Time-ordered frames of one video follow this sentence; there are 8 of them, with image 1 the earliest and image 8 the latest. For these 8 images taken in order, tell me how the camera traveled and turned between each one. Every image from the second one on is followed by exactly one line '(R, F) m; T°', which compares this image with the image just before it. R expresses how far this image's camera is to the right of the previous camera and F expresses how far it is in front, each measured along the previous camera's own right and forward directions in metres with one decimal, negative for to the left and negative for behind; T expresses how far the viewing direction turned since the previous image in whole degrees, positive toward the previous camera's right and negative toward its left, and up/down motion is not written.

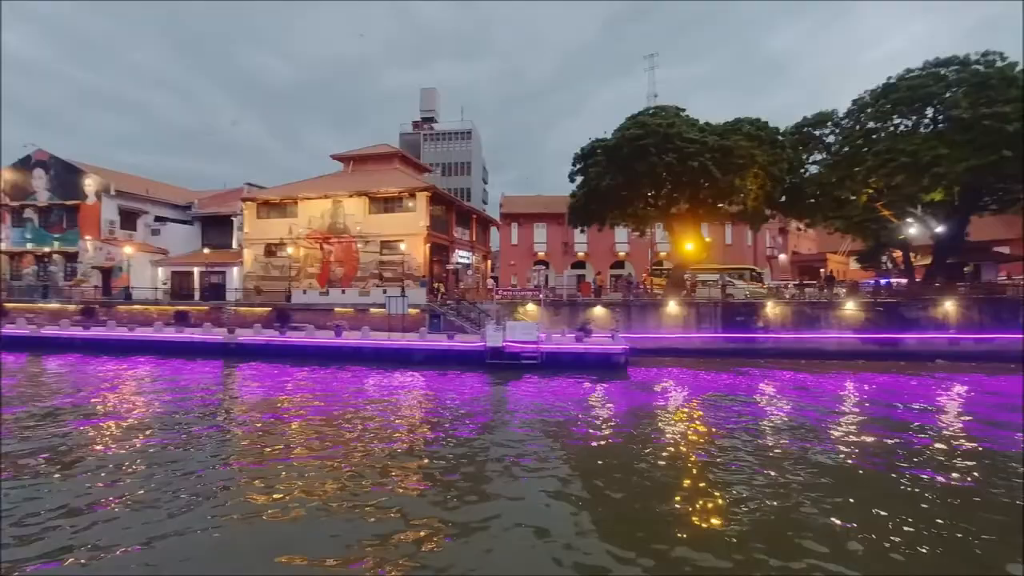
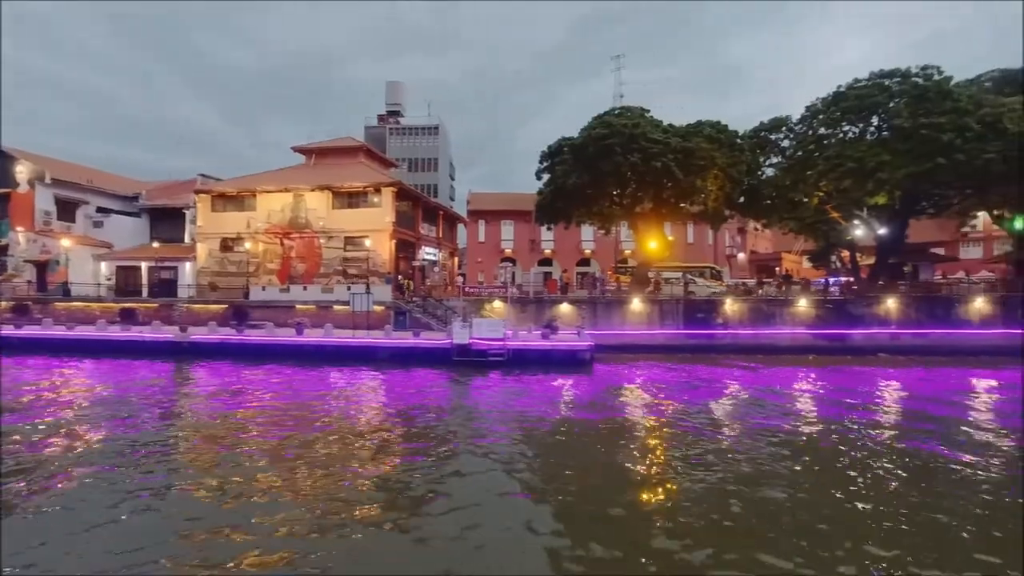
(-0.4, 0.0) m; +4°
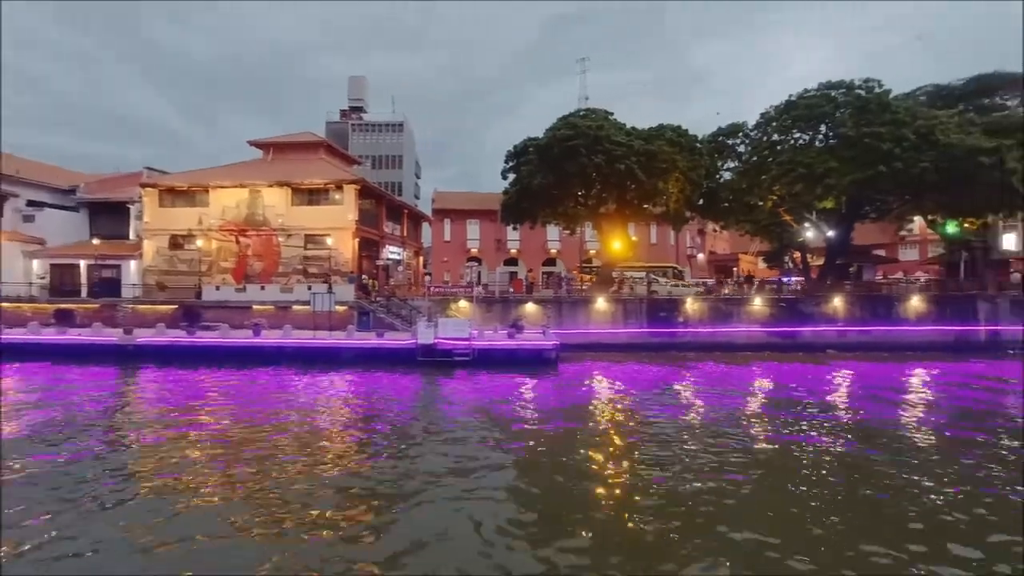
(-0.7, 0.0) m; +4°
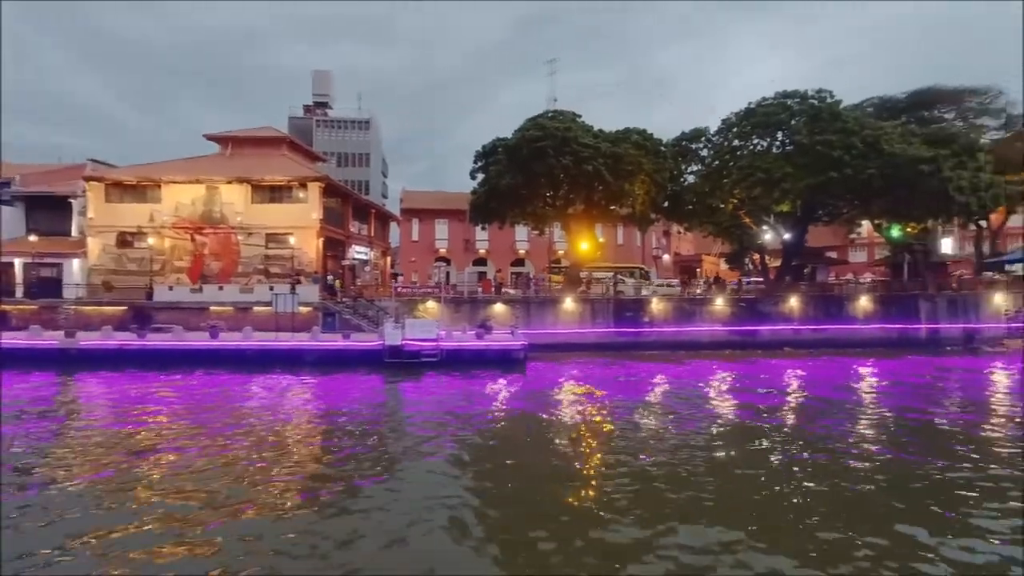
(-0.8, -0.4) m; +4°
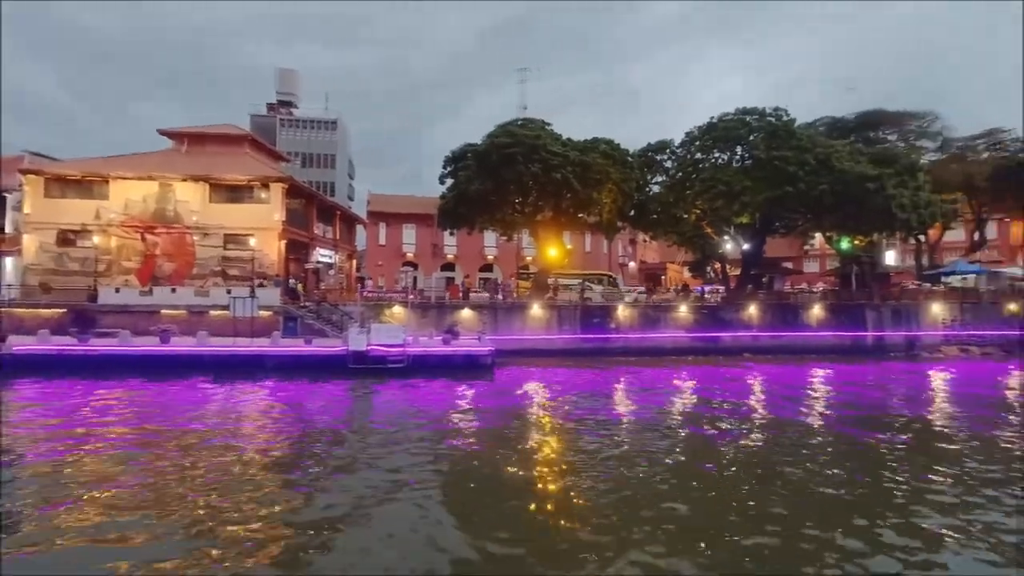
(-0.7, 0.0) m; +4°
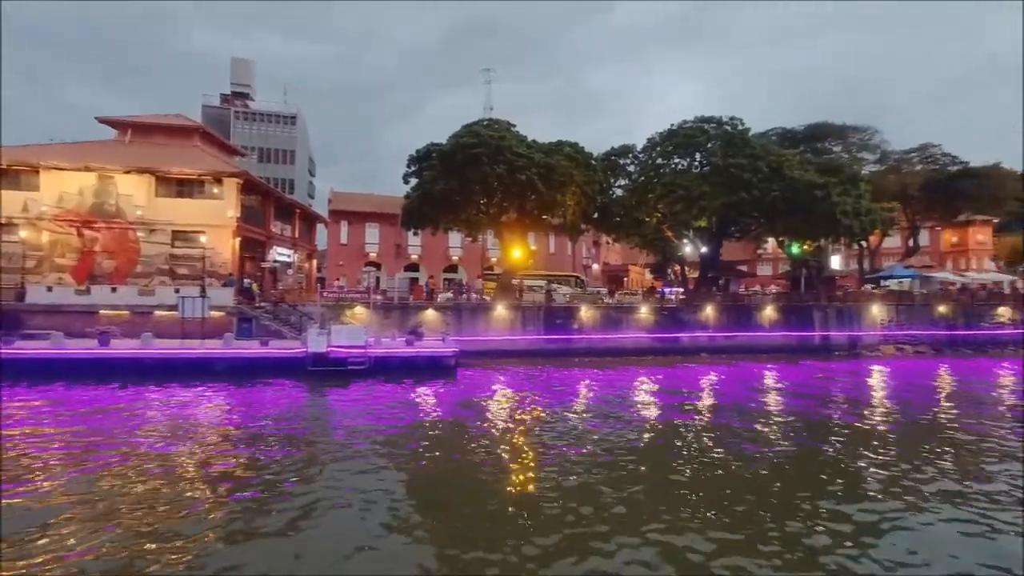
(-0.2, +0.9) m; +4°
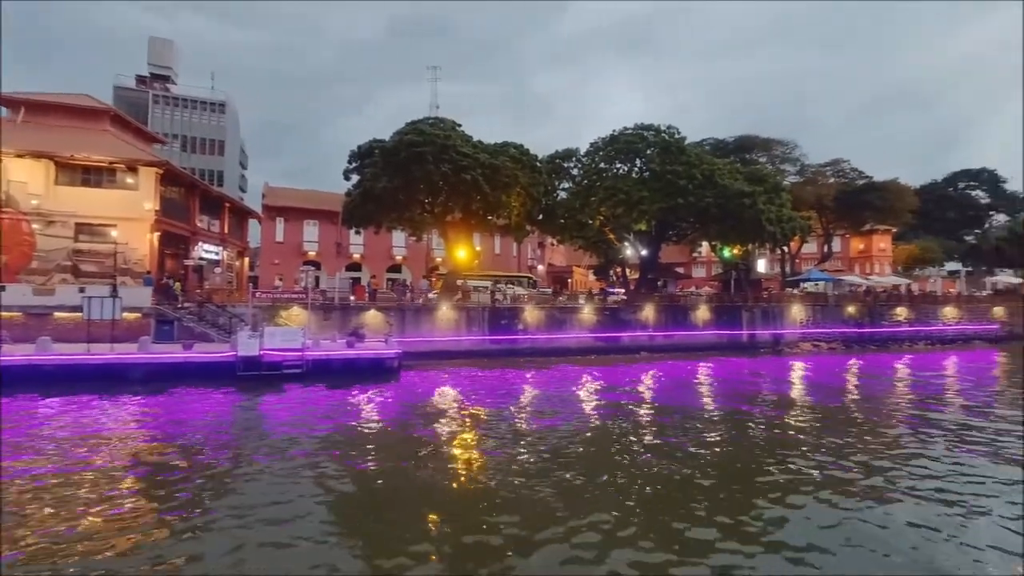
(-0.2, +2.2) m; +7°
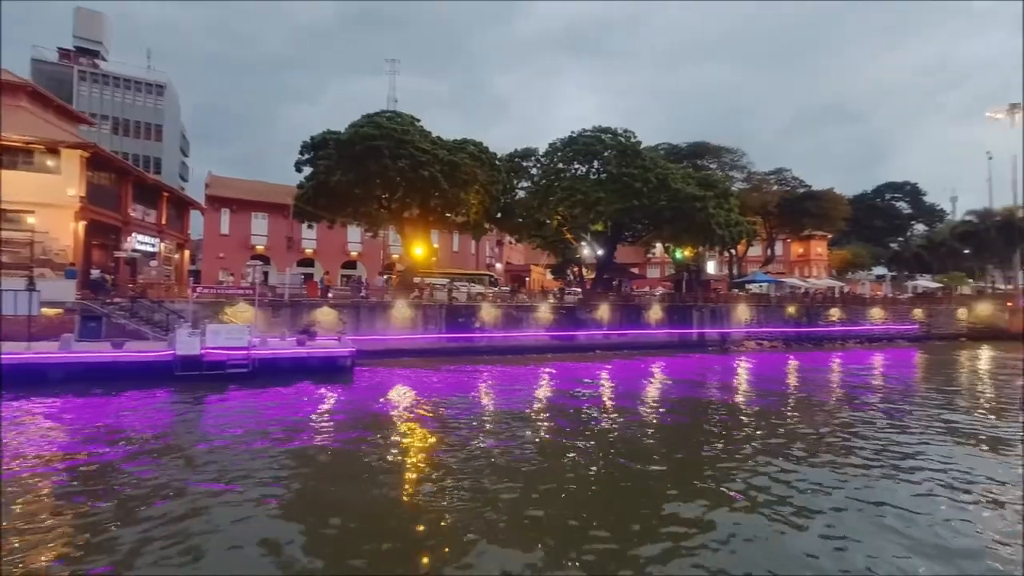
(-0.1, +2.2) m; +5°
